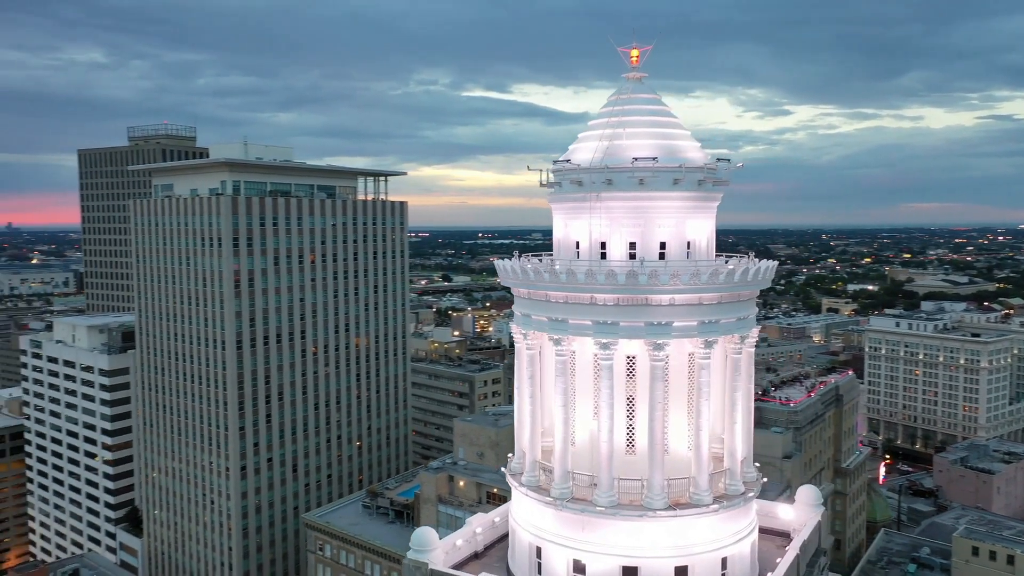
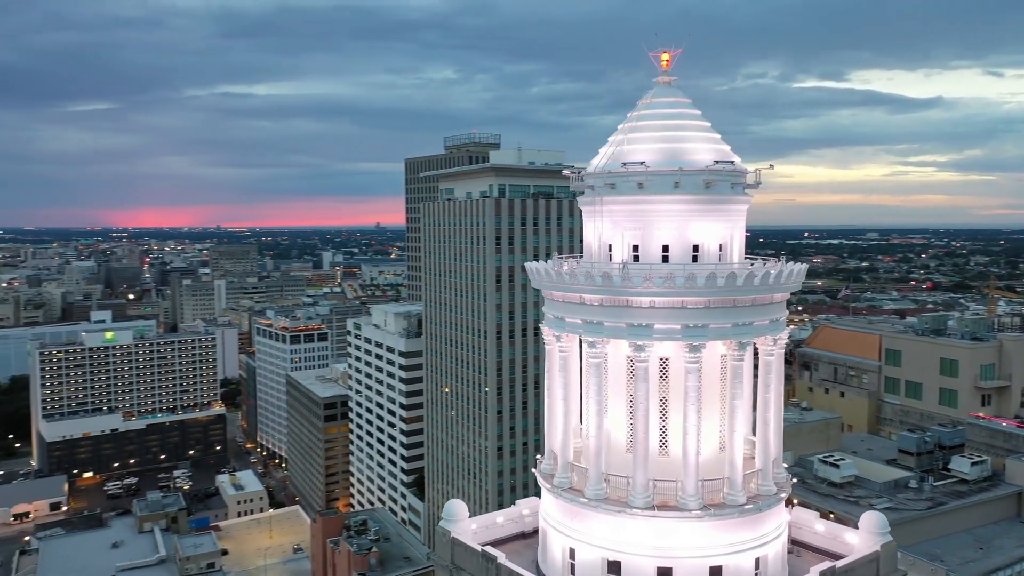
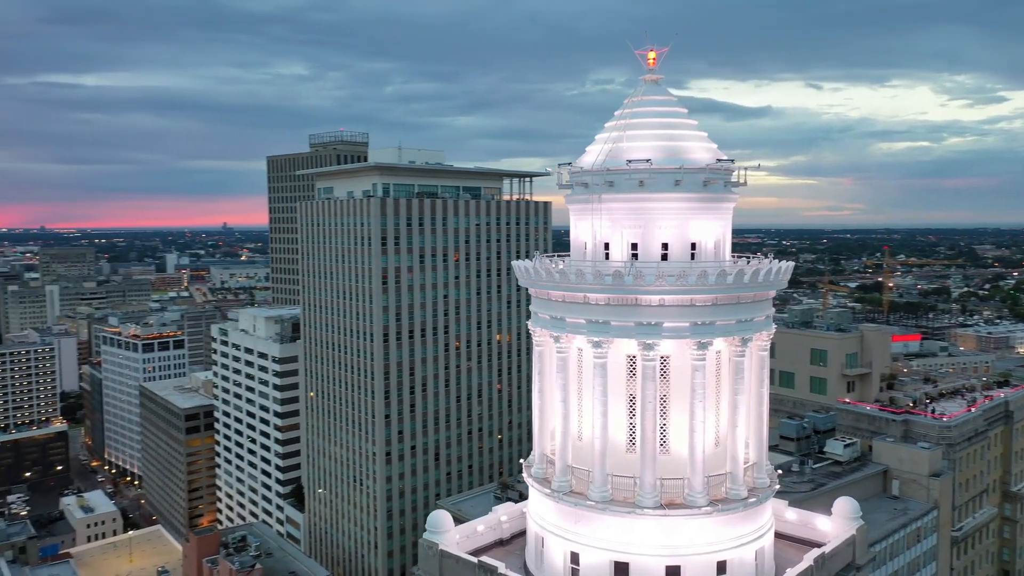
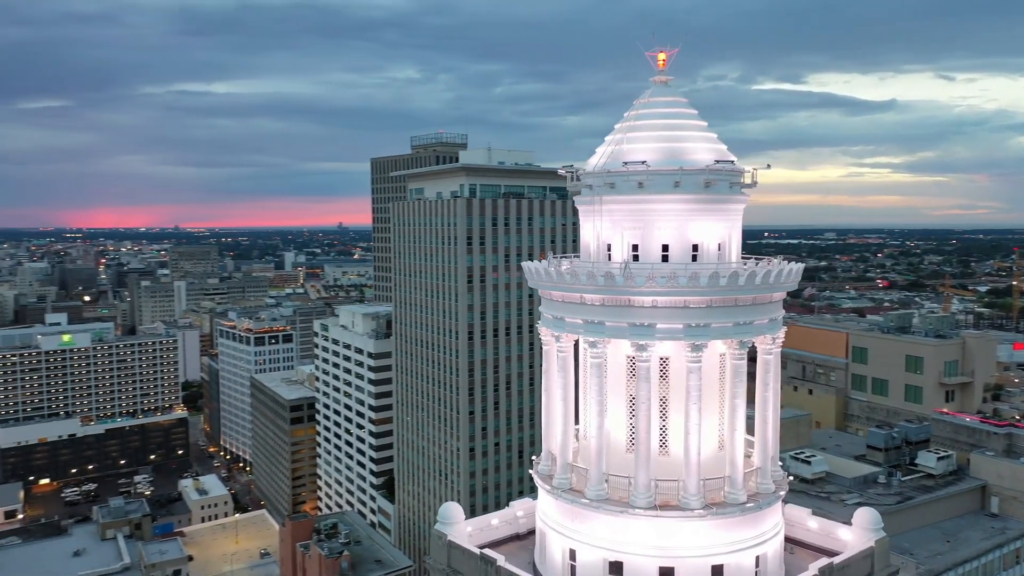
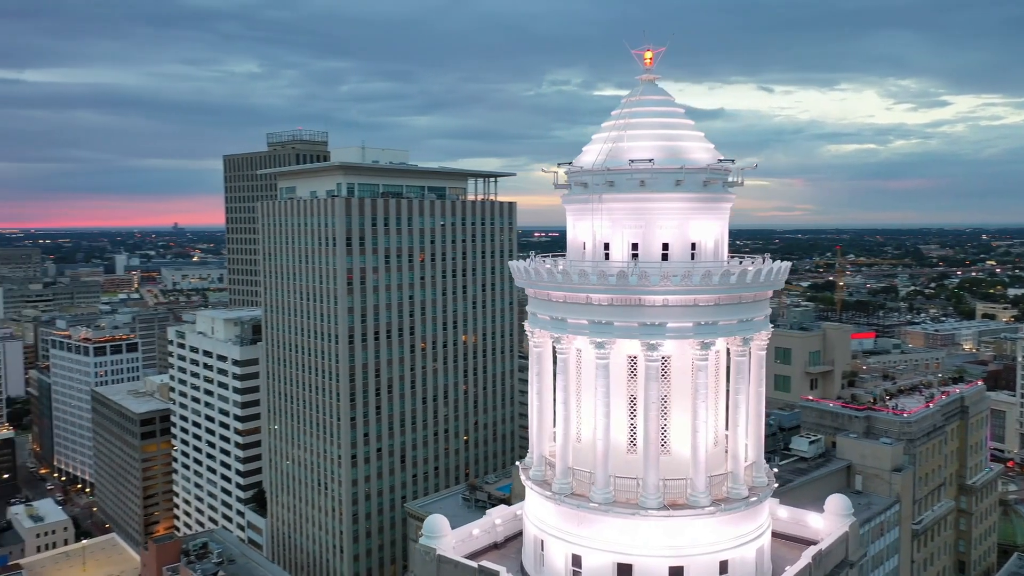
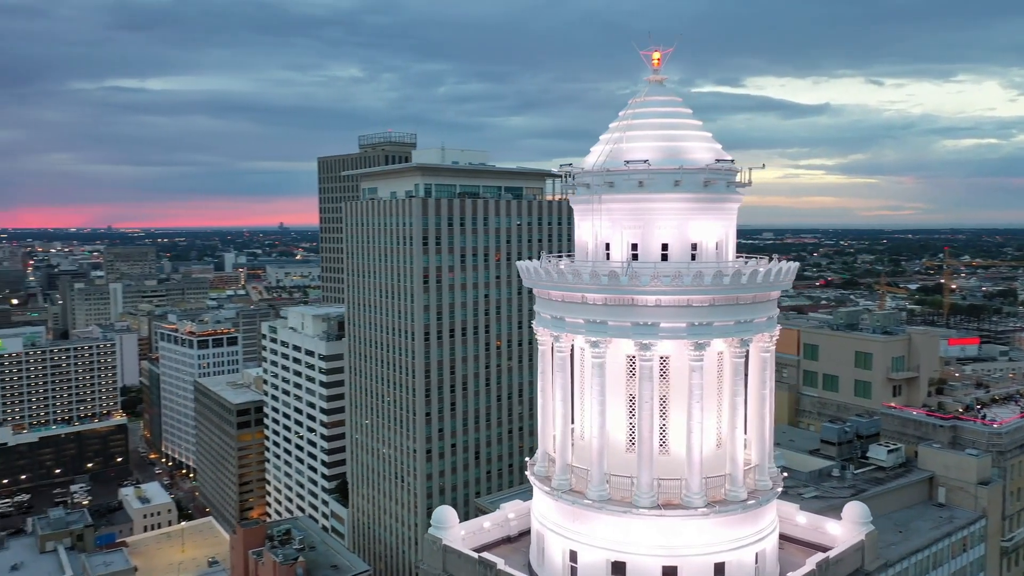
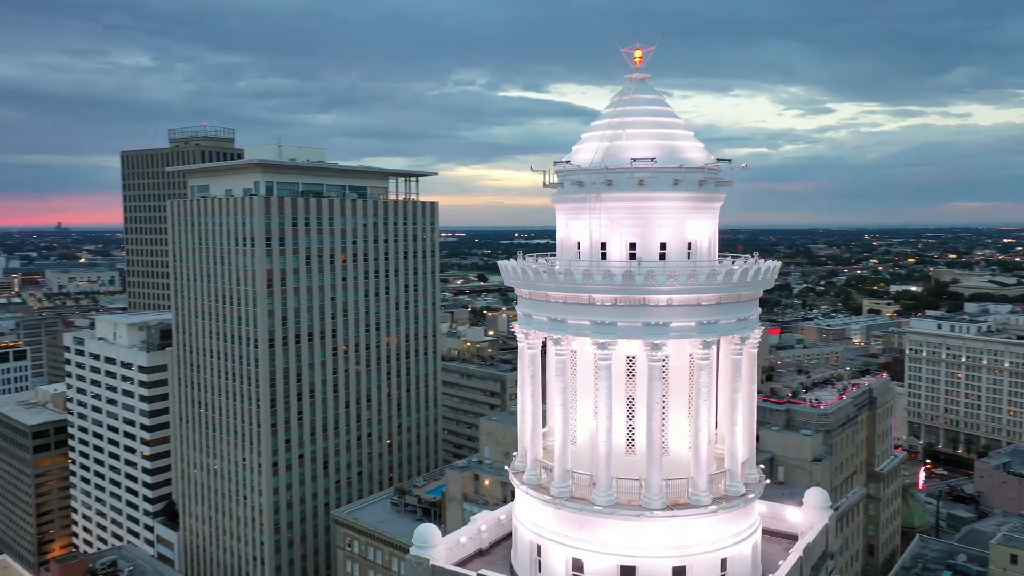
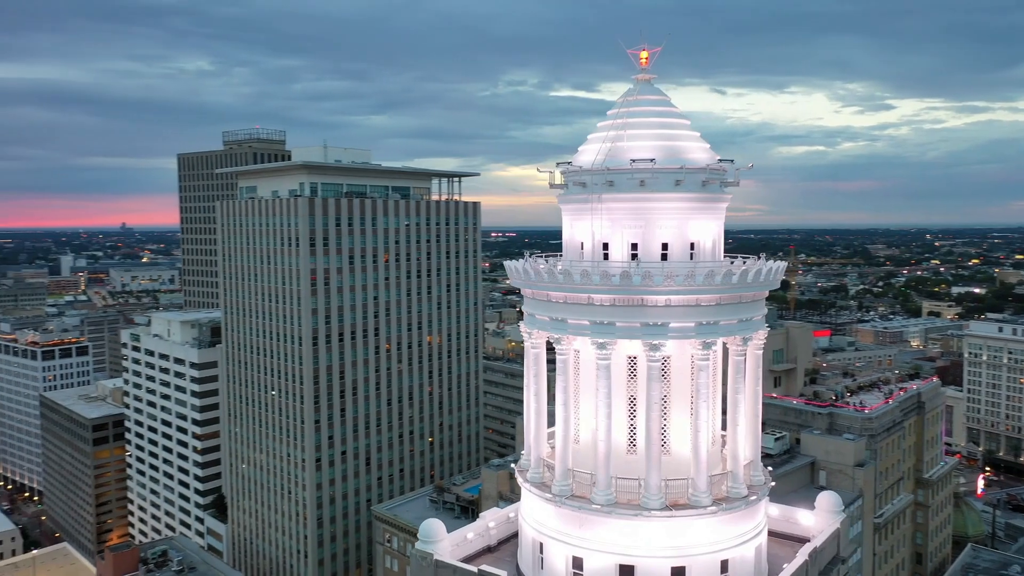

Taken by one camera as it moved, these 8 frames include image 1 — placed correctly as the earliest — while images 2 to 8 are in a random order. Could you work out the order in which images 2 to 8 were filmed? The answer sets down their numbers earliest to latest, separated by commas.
7, 8, 5, 3, 6, 4, 2
